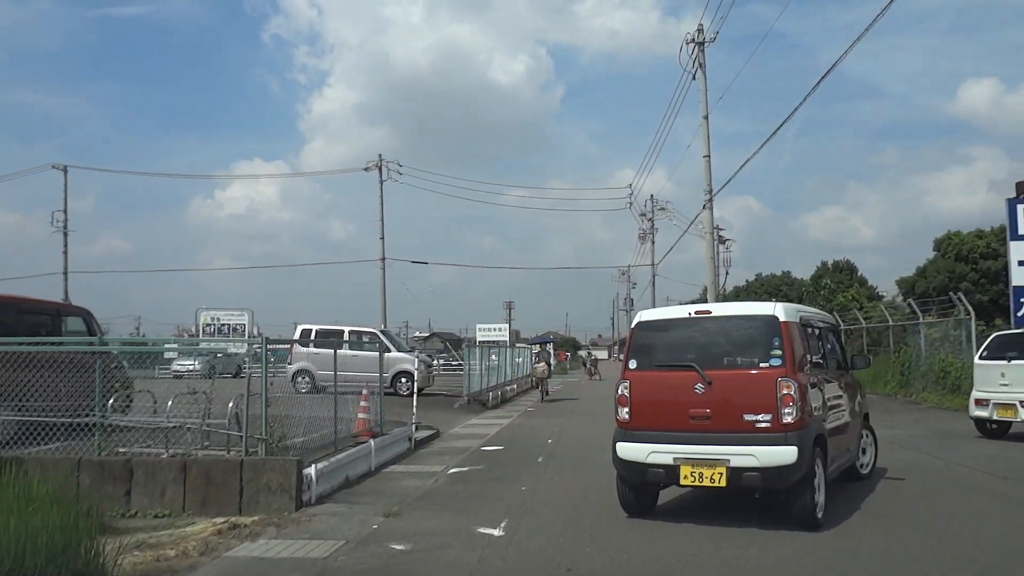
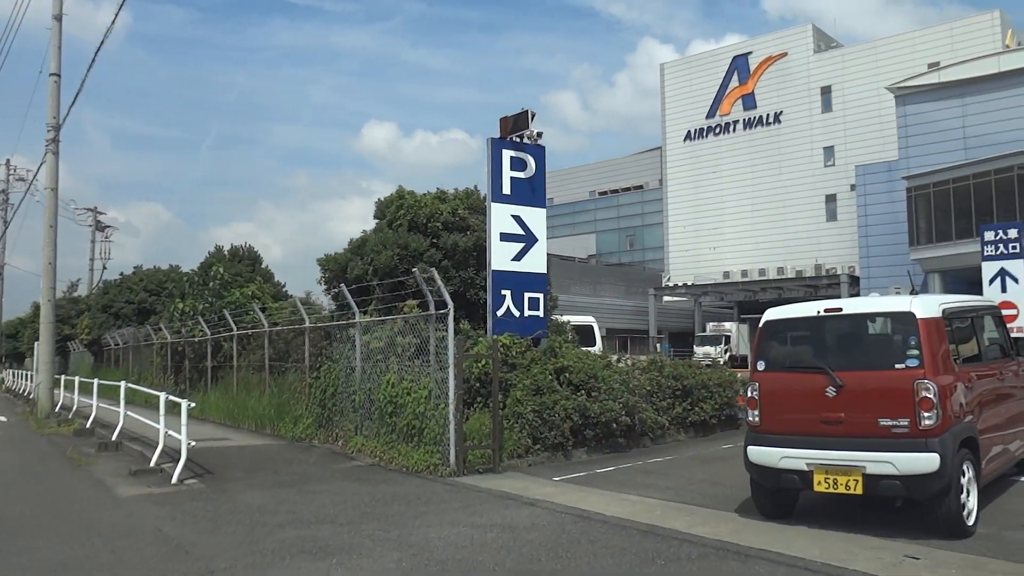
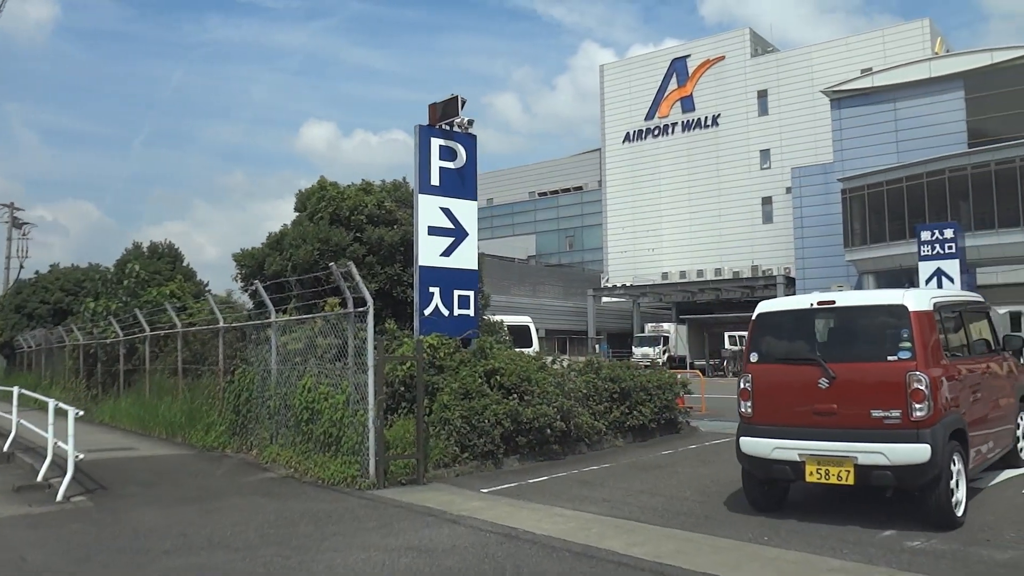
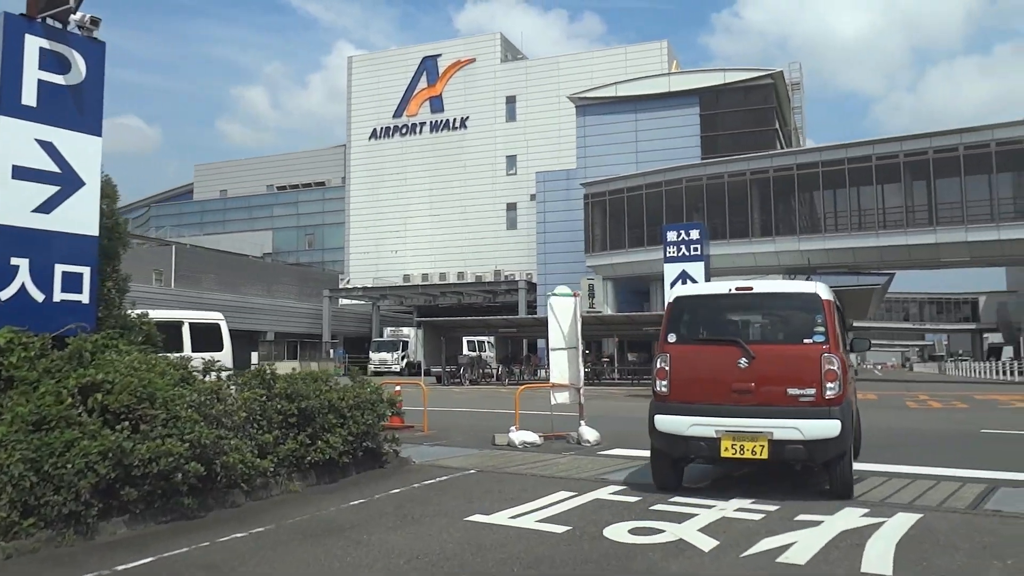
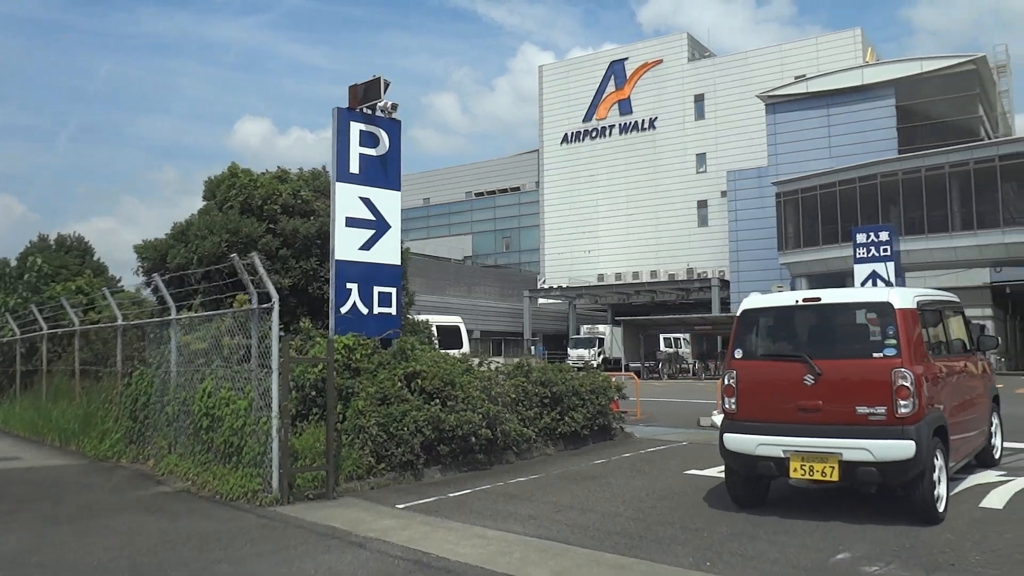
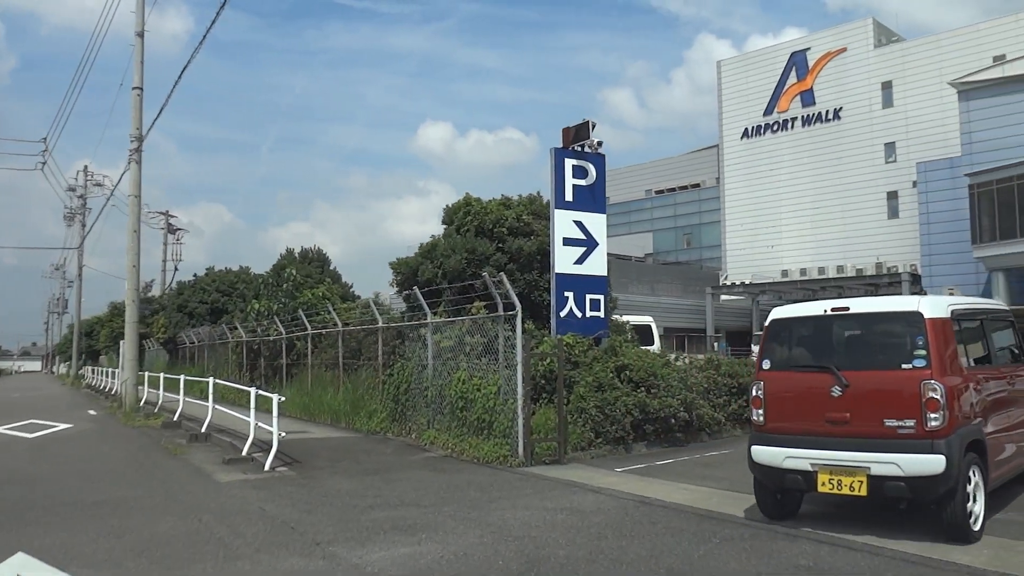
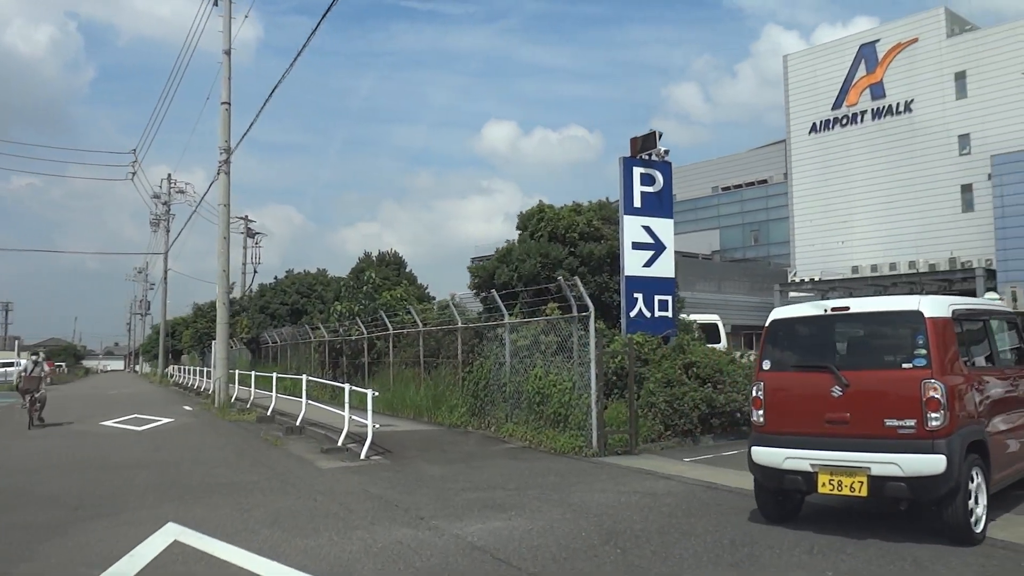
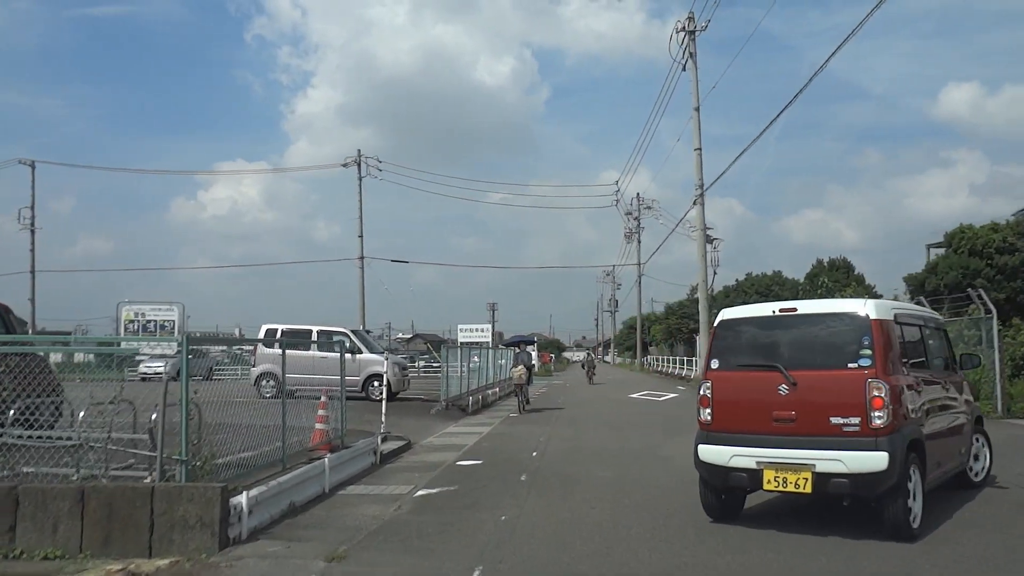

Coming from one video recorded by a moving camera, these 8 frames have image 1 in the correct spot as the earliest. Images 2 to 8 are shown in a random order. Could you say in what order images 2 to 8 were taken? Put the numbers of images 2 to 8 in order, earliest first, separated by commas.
8, 7, 6, 2, 3, 5, 4
